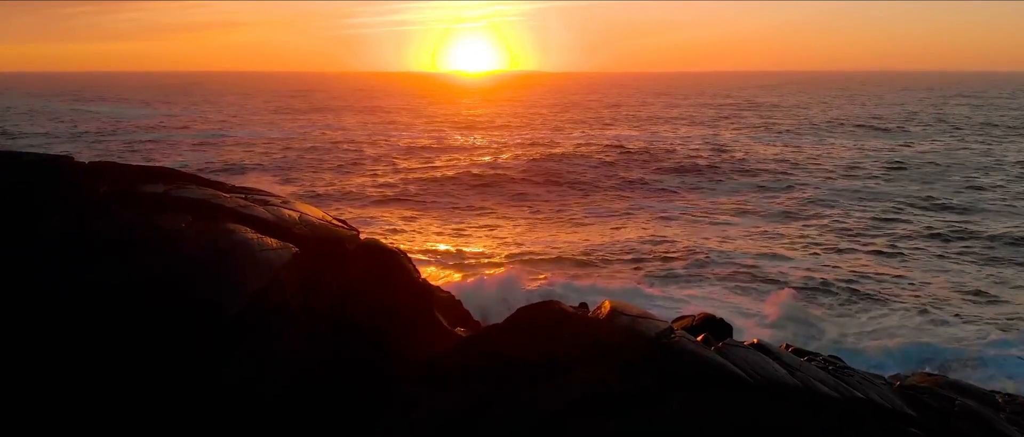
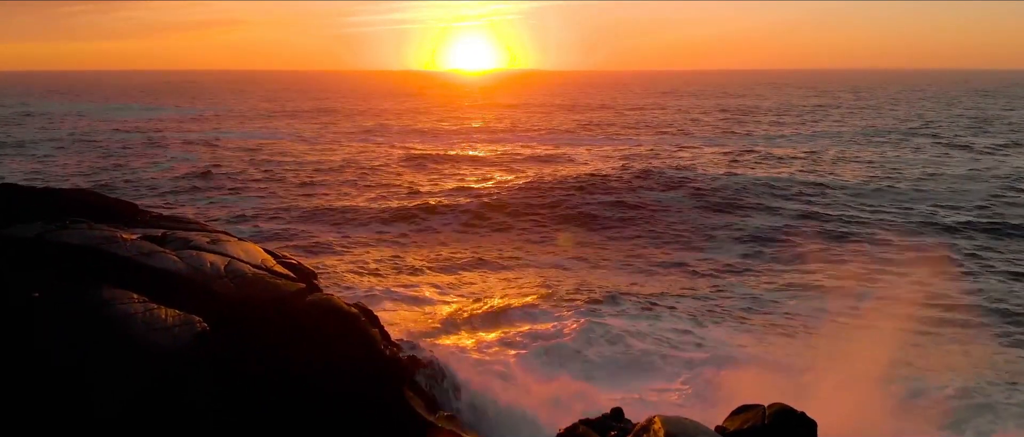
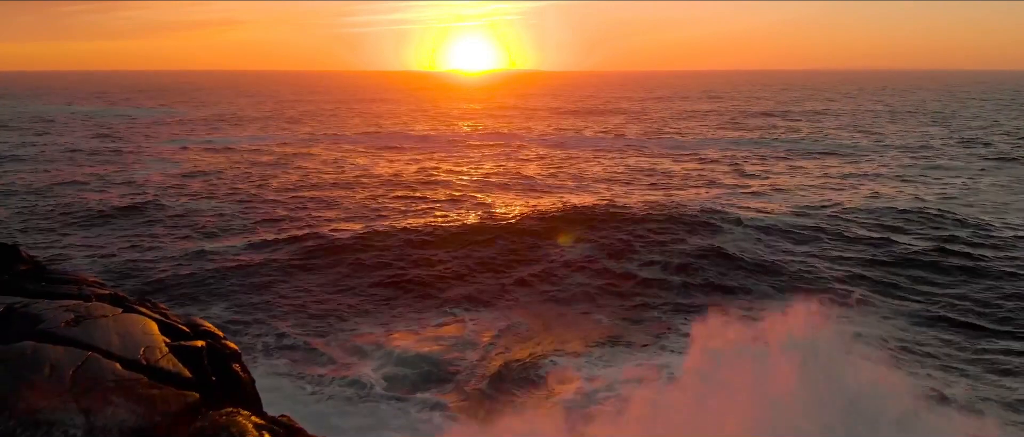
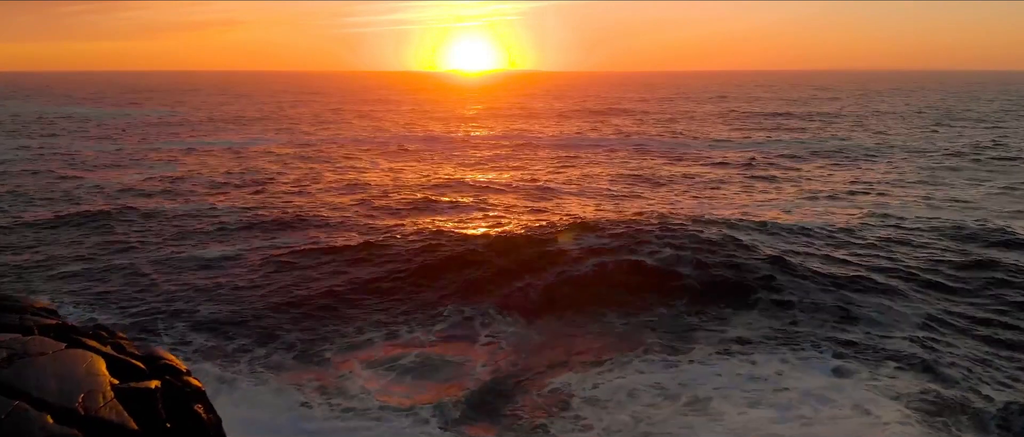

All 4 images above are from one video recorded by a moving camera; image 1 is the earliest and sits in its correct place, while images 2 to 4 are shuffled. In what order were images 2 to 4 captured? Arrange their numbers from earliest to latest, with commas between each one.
2, 3, 4
